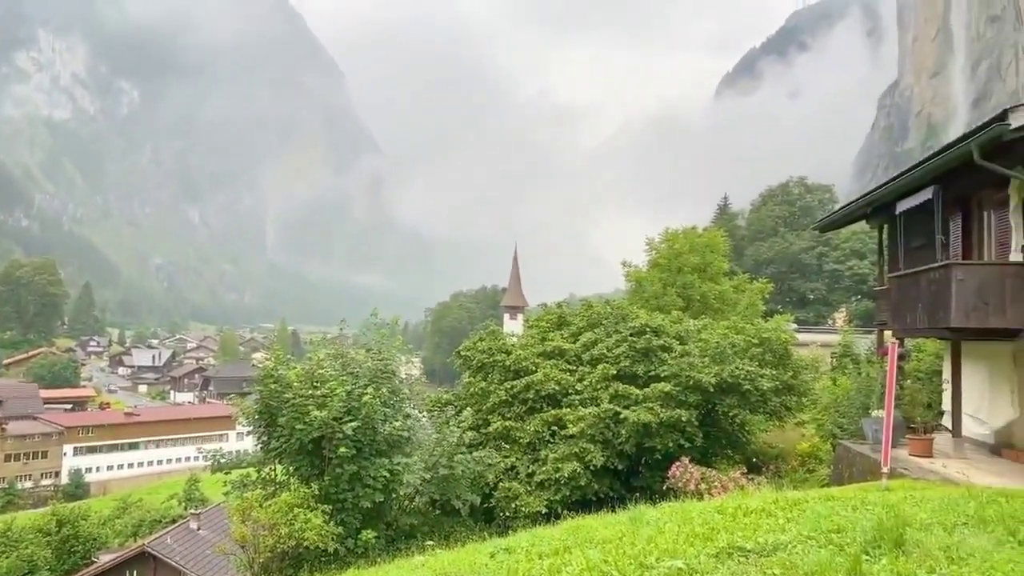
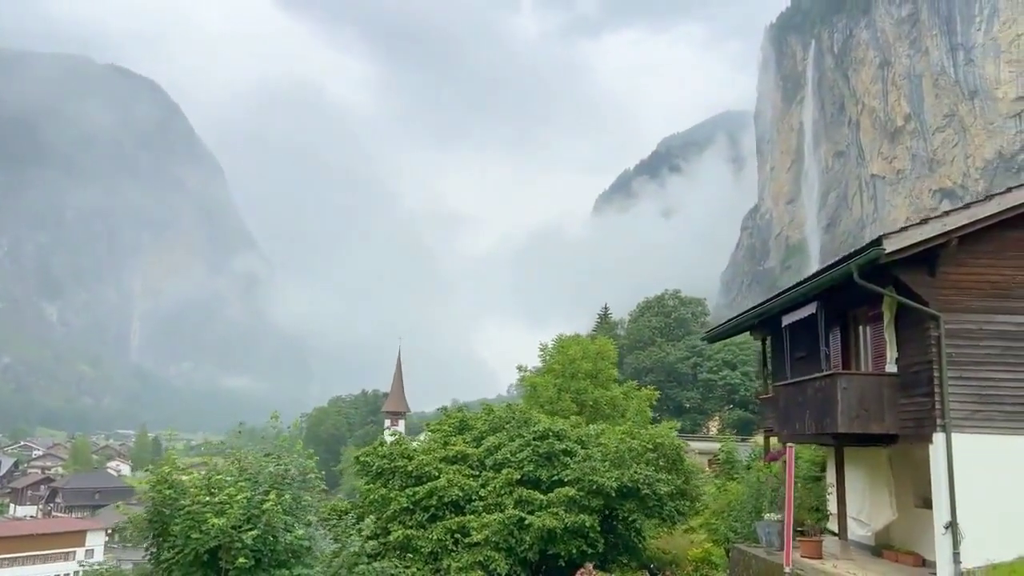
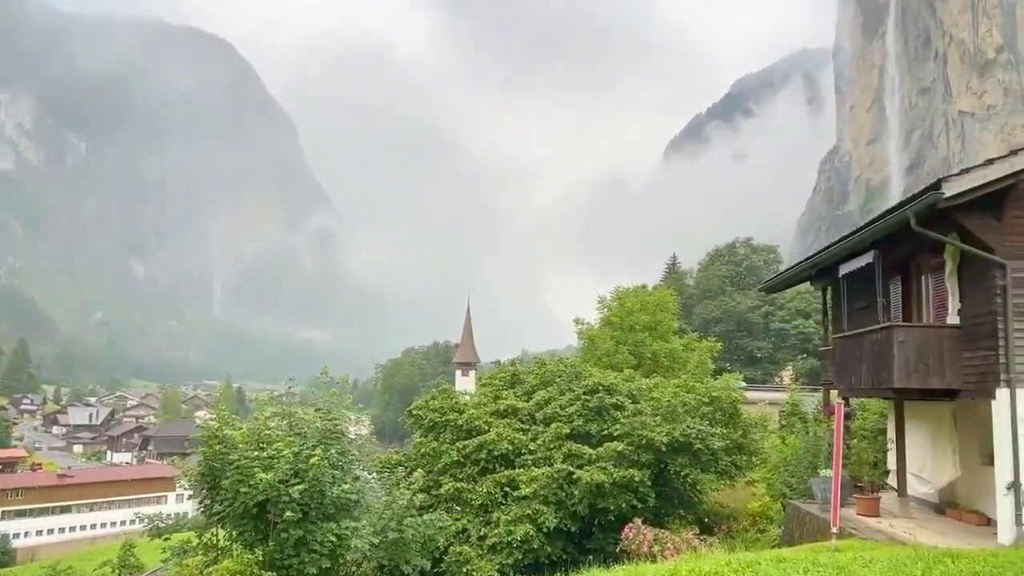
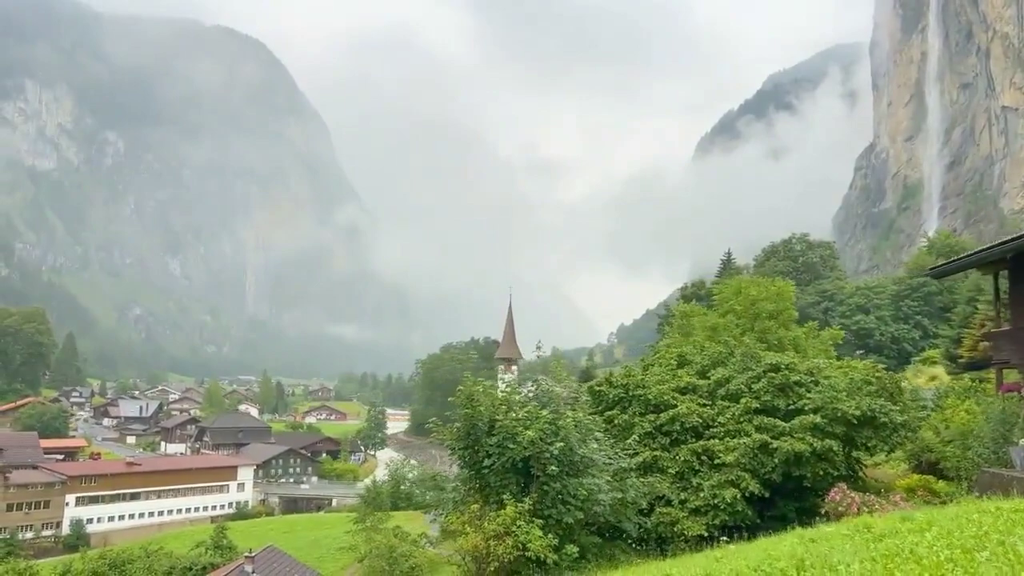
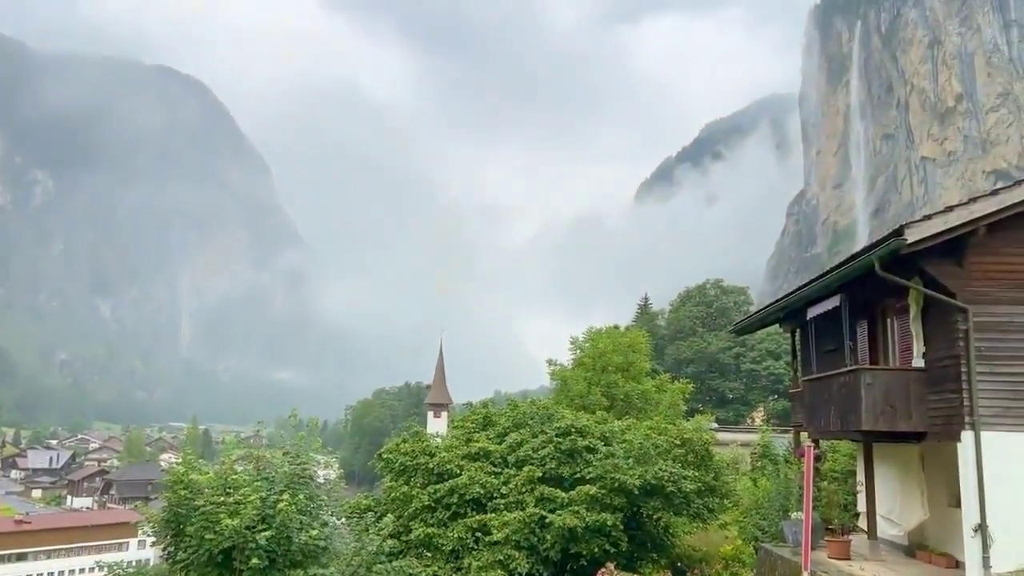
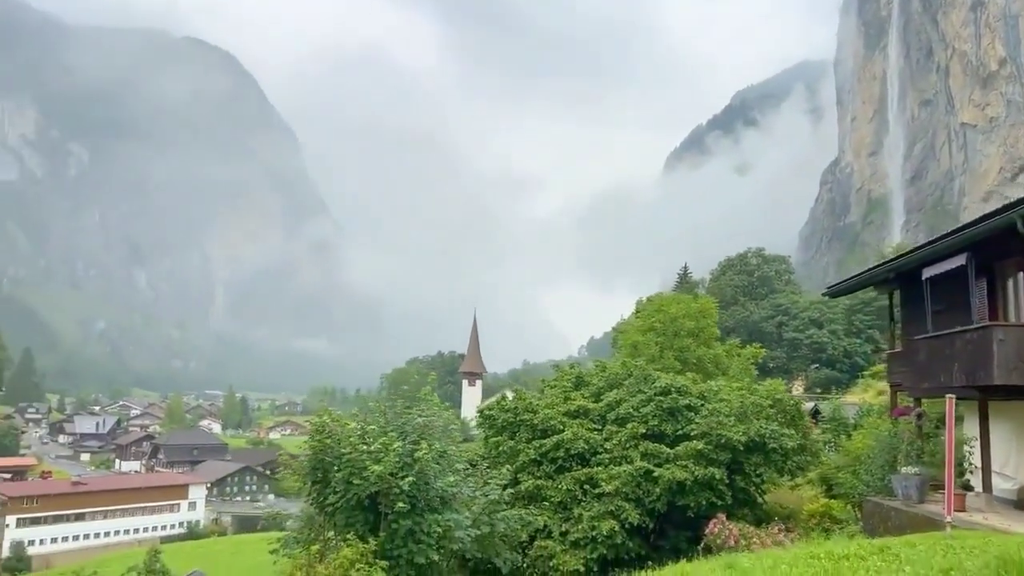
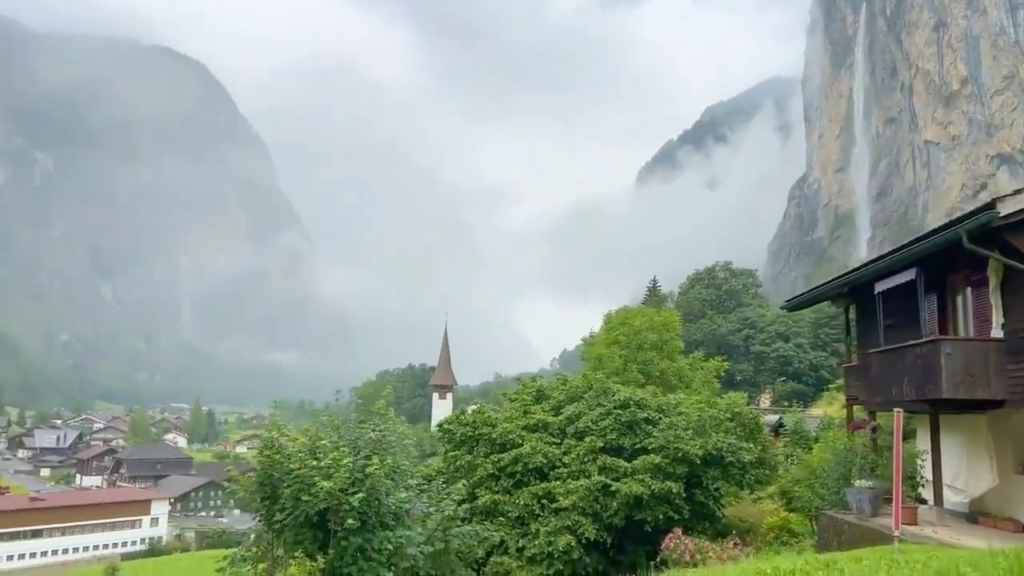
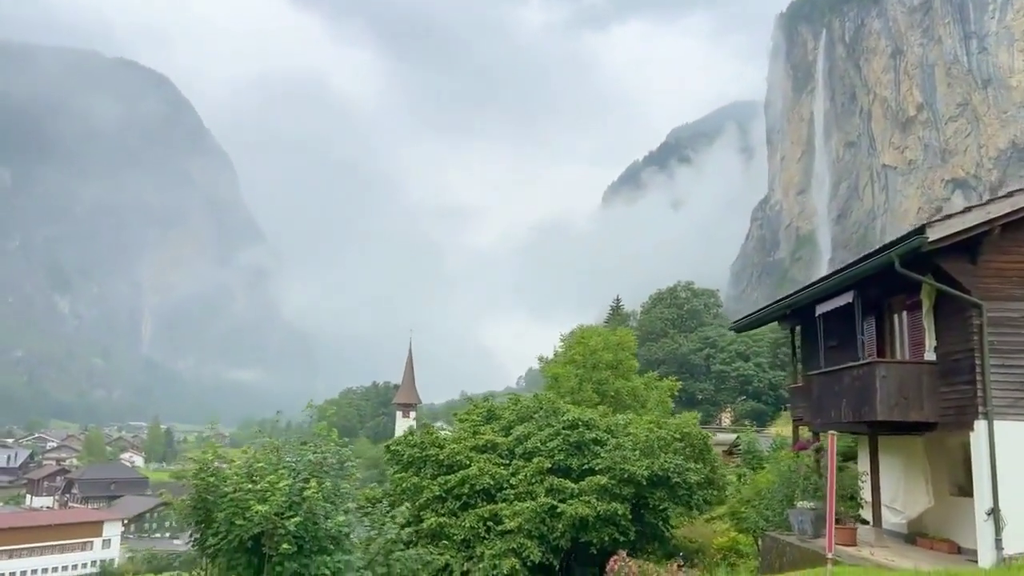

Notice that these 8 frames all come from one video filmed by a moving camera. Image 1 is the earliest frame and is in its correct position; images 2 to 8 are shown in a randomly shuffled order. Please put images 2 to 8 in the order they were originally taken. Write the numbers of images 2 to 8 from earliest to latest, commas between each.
3, 5, 2, 8, 7, 6, 4
